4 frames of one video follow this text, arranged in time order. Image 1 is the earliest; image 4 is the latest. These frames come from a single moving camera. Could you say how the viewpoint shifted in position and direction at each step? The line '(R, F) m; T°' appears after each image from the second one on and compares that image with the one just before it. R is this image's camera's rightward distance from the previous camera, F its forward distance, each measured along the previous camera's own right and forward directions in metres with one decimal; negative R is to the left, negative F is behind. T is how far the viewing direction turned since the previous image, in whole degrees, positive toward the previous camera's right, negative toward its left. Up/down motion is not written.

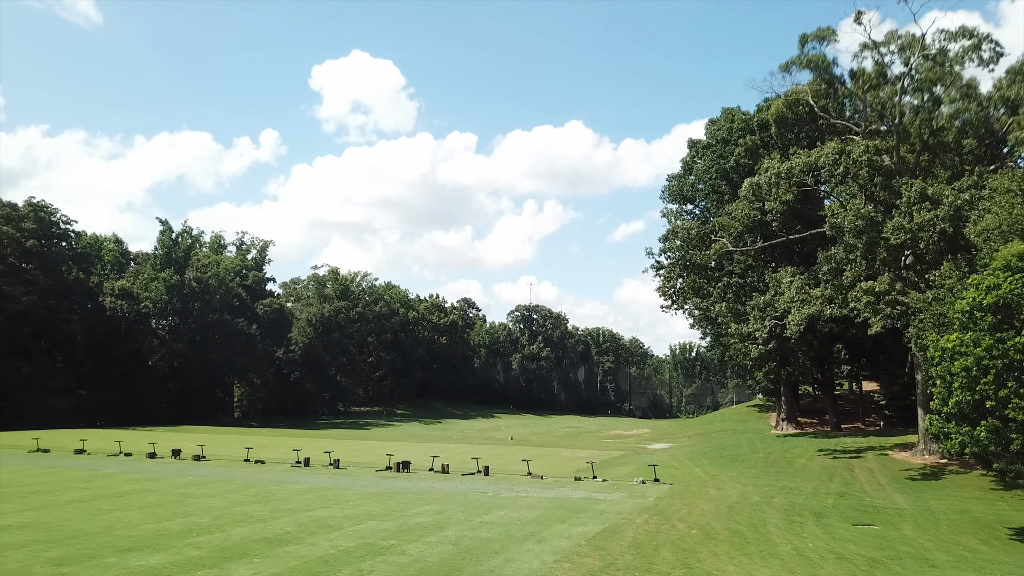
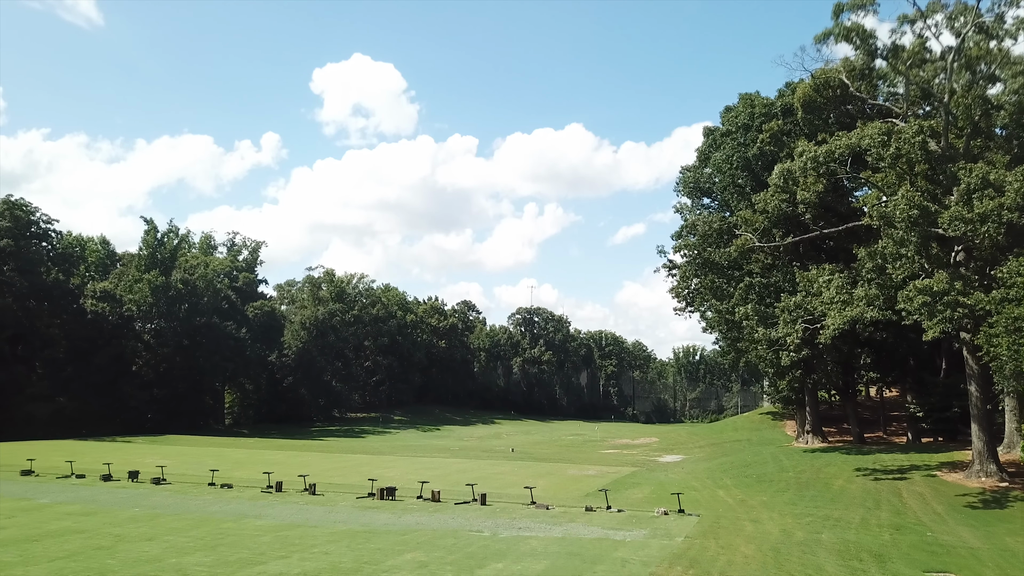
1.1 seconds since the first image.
(0.0, +2.5) m; 0°
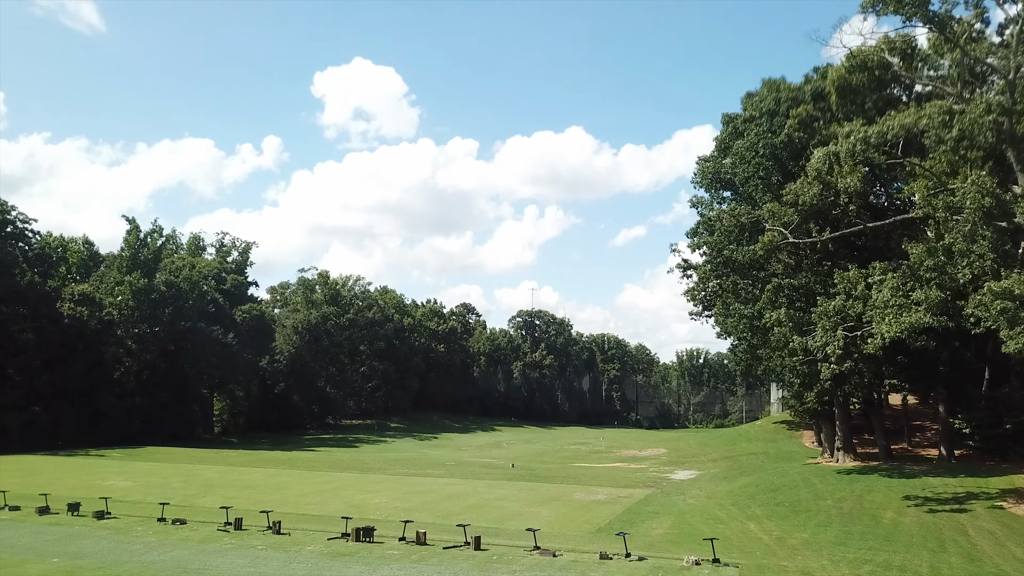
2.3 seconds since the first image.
(0.0, +2.6) m; 0°
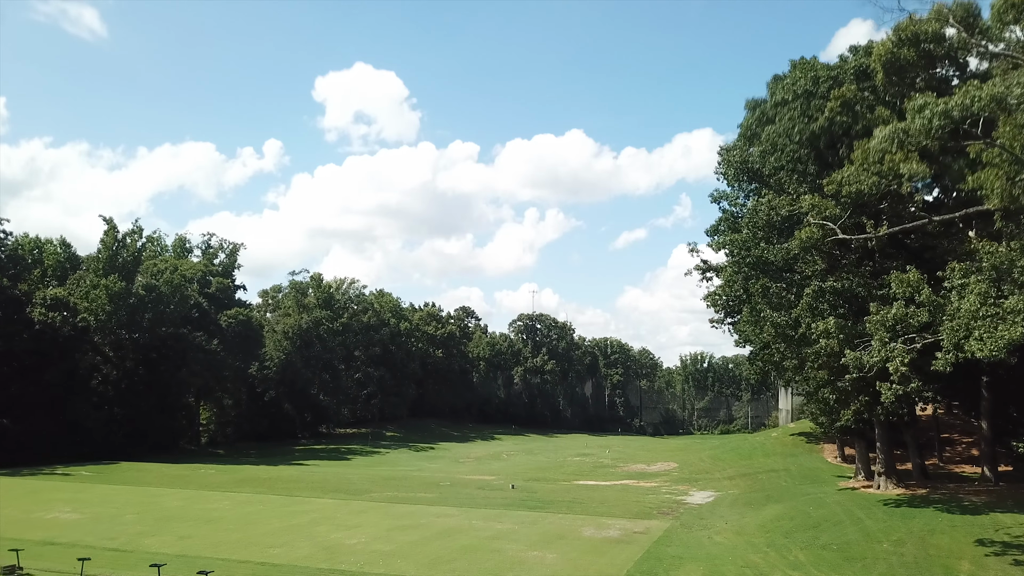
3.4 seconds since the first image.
(0.0, +2.9) m; 0°
